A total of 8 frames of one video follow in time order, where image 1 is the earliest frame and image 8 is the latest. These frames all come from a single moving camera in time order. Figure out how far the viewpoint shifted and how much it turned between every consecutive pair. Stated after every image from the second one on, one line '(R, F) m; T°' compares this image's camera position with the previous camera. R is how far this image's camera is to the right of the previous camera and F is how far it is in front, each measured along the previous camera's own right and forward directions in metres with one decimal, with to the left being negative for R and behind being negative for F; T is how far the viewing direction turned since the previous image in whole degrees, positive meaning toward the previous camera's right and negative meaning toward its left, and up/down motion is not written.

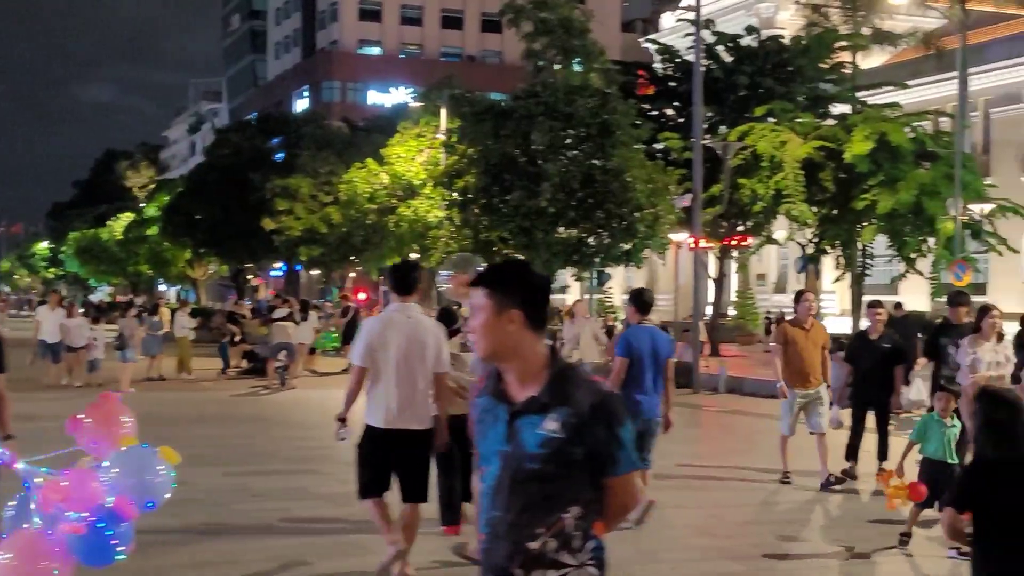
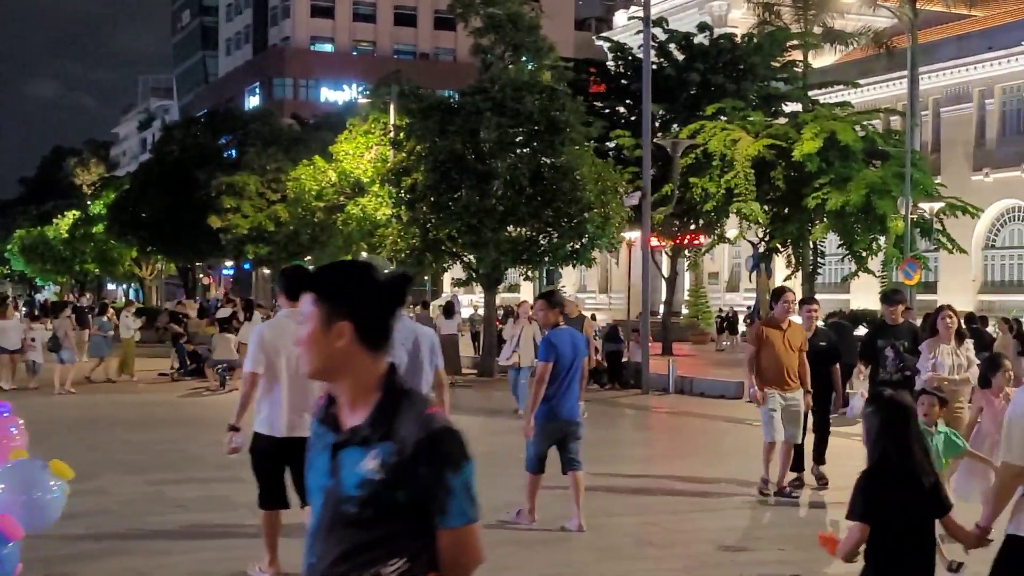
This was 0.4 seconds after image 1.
(+0.2, +0.4) m; +2°
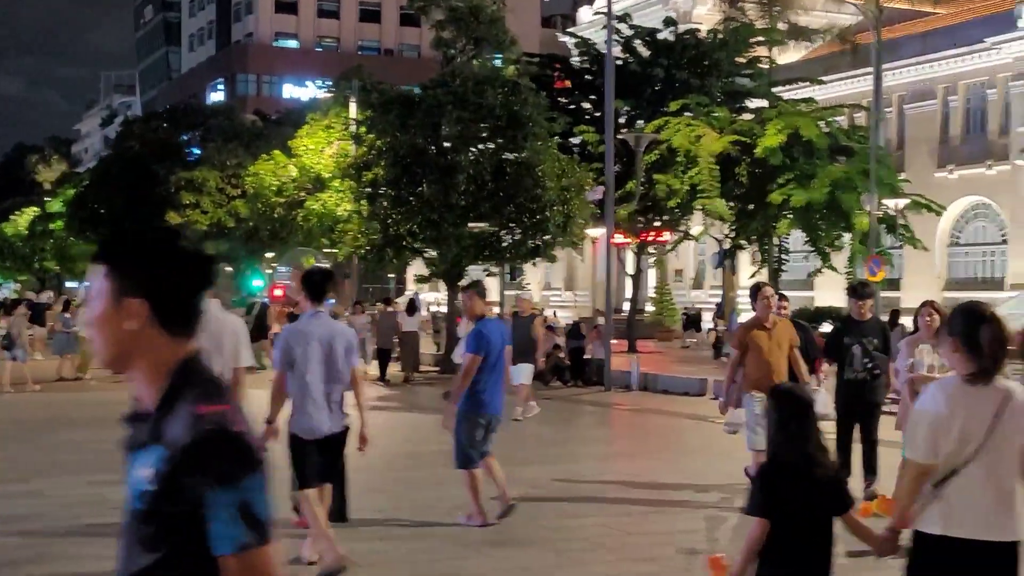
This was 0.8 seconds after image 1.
(+0.1, +0.4) m; +2°
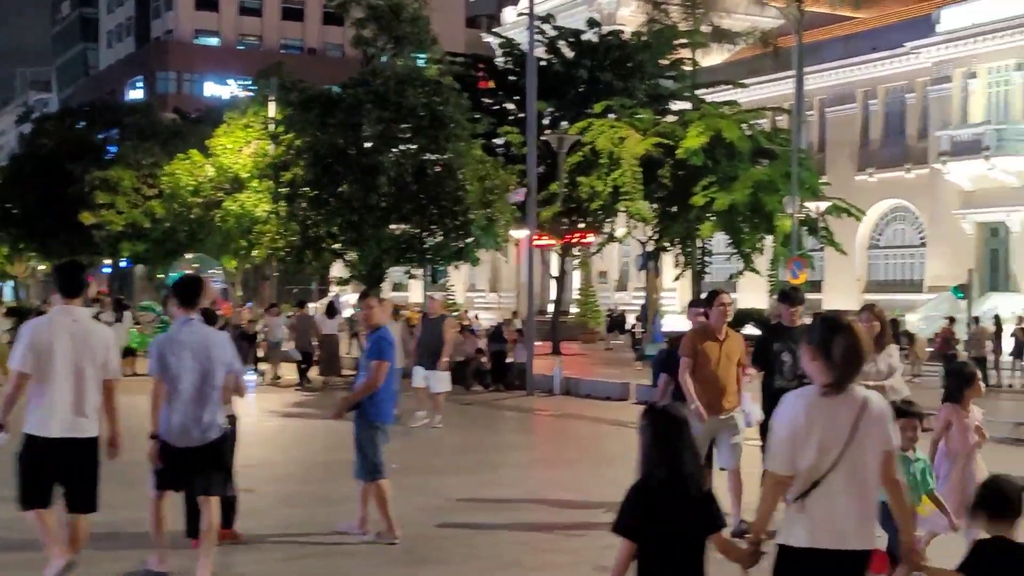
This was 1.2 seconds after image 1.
(+0.1, +0.3) m; +3°
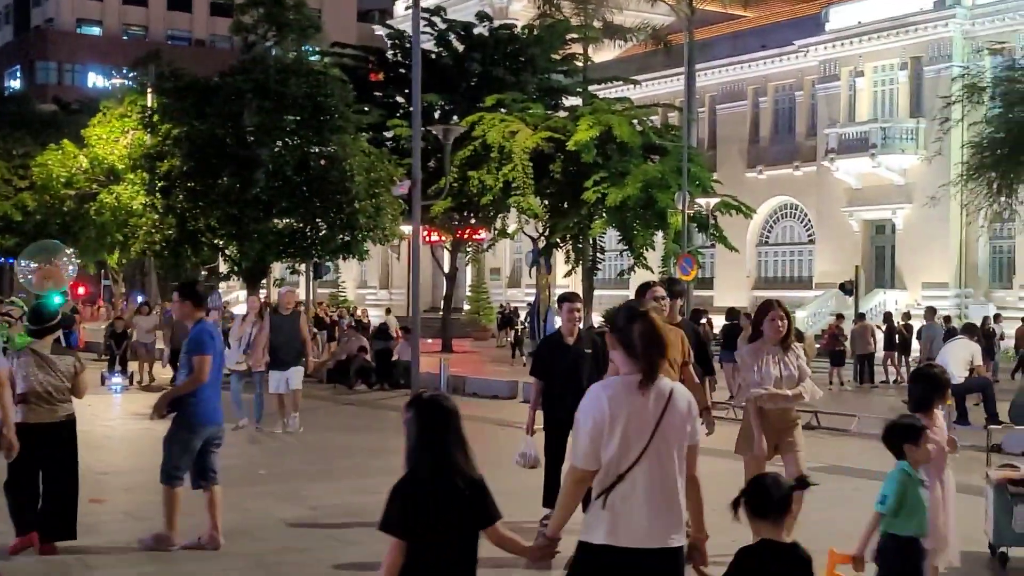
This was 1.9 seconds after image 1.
(+0.2, +0.6) m; +5°
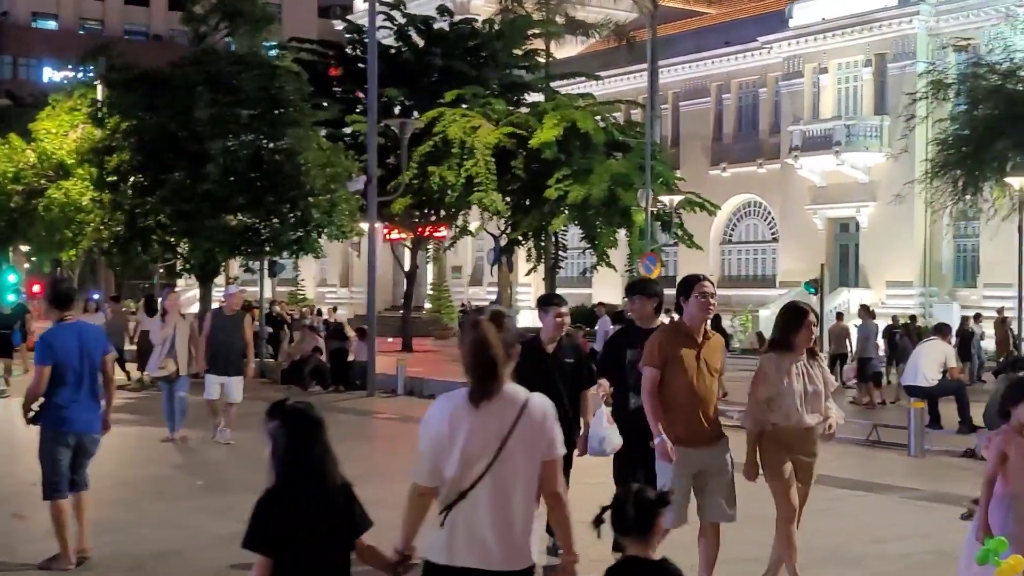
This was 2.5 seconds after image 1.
(+0.1, +0.6) m; +2°
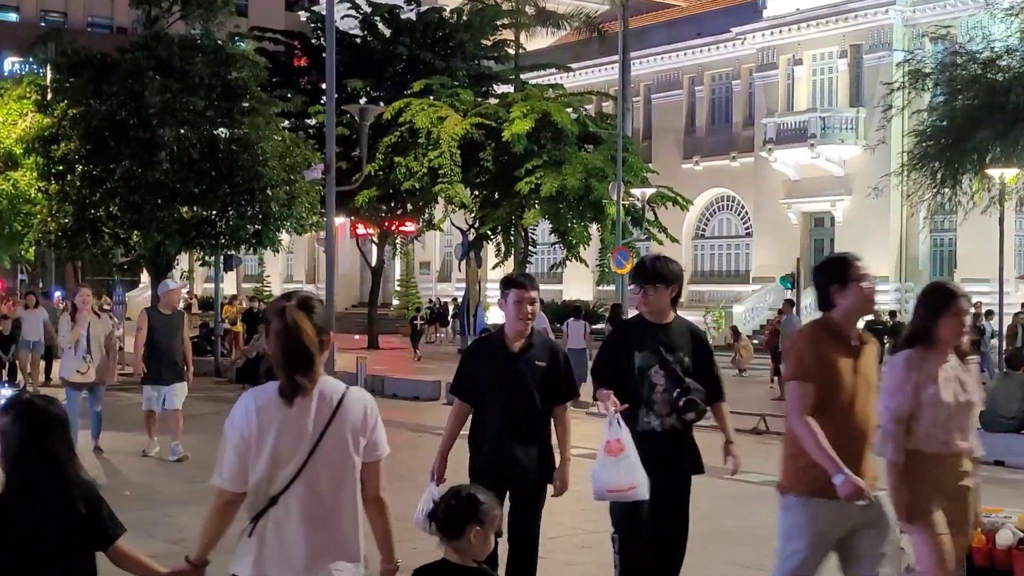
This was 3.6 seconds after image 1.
(+0.1, +0.9) m; +1°
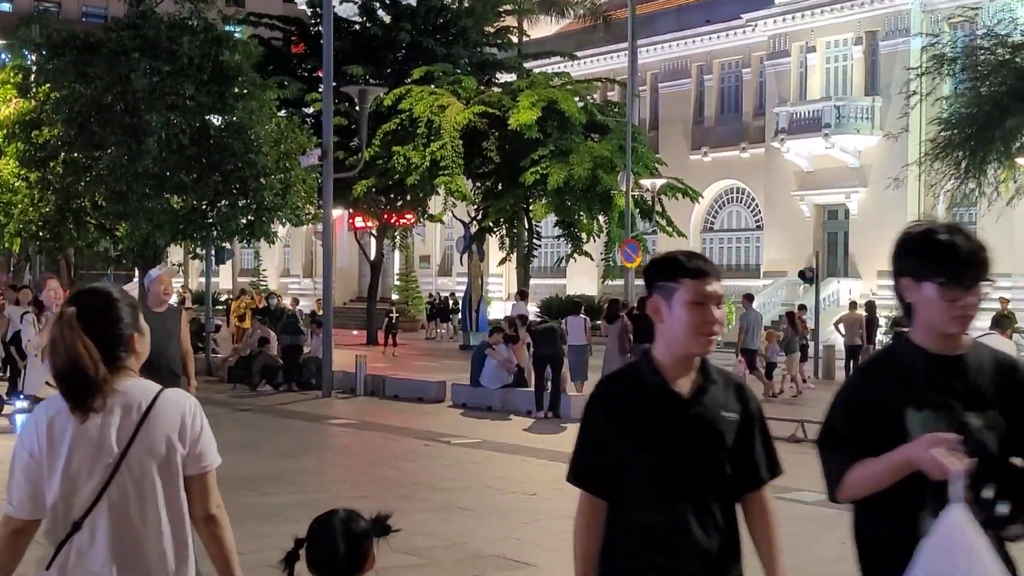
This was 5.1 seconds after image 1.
(-0.2, +1.1) m; 0°
